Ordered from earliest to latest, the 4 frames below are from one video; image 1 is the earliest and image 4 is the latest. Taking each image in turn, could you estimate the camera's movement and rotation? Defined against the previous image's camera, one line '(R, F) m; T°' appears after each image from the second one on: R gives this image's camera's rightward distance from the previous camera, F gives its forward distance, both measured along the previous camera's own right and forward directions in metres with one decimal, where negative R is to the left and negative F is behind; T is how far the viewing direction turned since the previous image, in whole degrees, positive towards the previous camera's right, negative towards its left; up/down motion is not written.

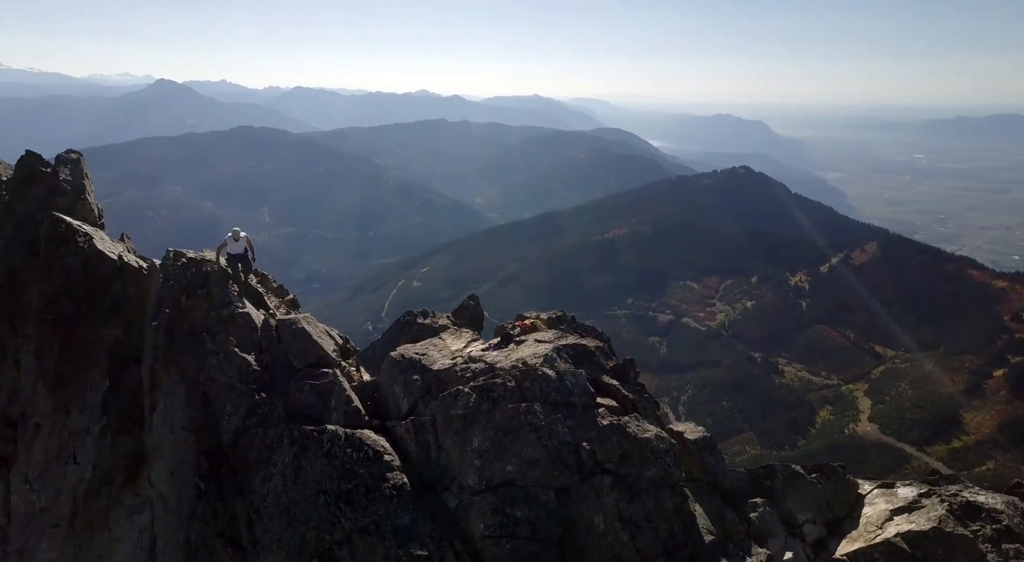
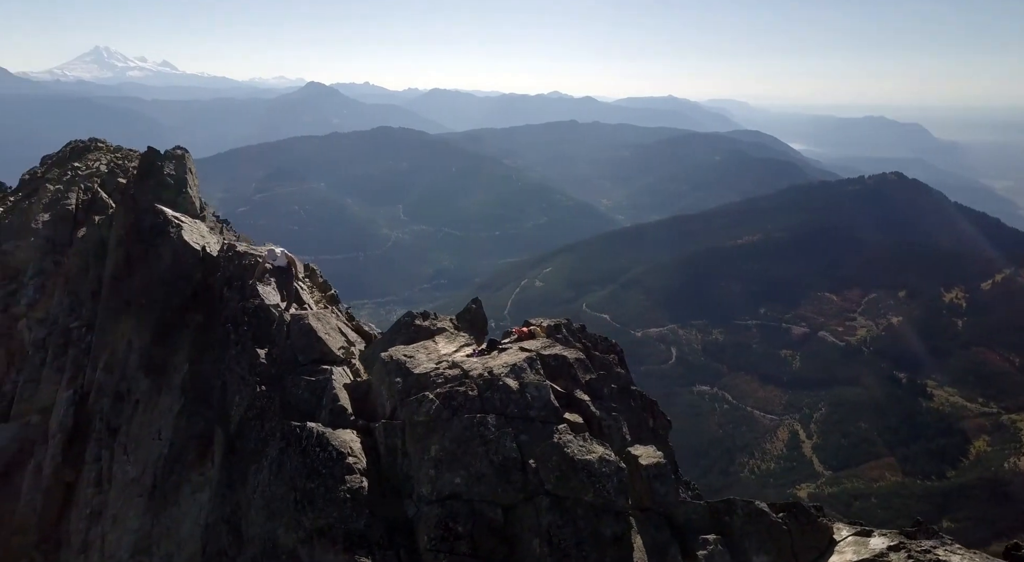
(+2.4, +0.5) m; -10°
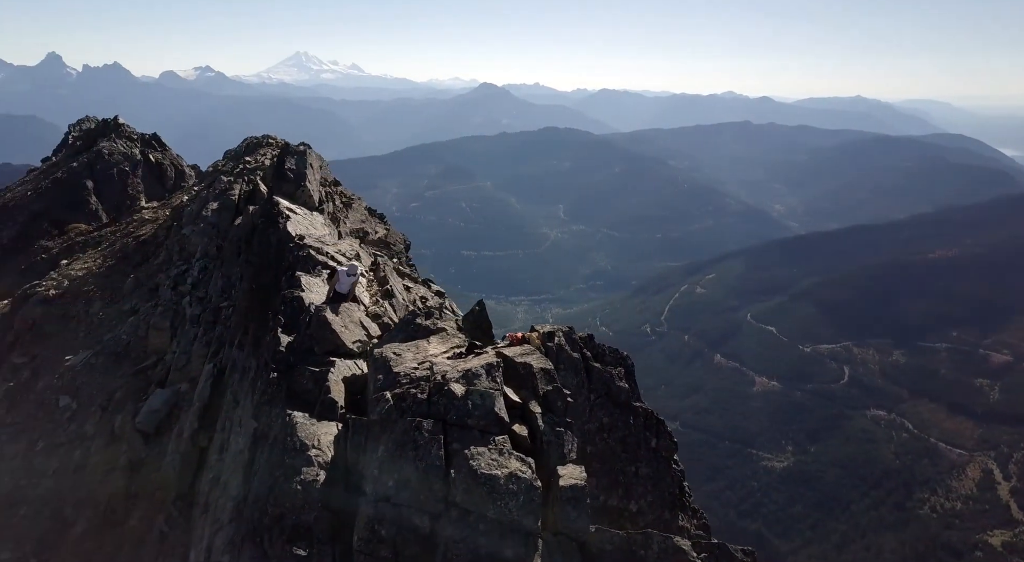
(+3.0, +0.7) m; -13°
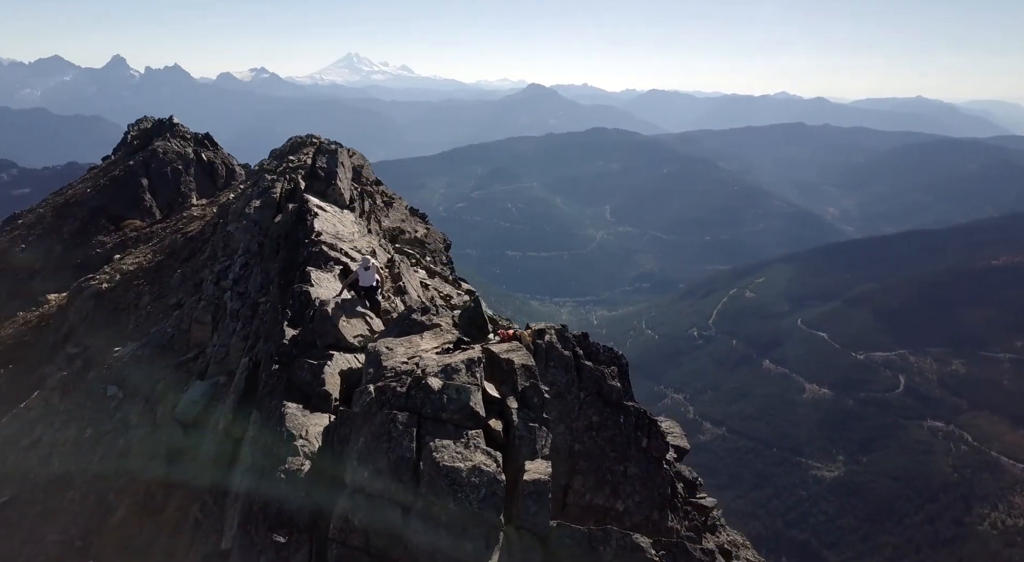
(+1.0, 0.0) m; -4°
